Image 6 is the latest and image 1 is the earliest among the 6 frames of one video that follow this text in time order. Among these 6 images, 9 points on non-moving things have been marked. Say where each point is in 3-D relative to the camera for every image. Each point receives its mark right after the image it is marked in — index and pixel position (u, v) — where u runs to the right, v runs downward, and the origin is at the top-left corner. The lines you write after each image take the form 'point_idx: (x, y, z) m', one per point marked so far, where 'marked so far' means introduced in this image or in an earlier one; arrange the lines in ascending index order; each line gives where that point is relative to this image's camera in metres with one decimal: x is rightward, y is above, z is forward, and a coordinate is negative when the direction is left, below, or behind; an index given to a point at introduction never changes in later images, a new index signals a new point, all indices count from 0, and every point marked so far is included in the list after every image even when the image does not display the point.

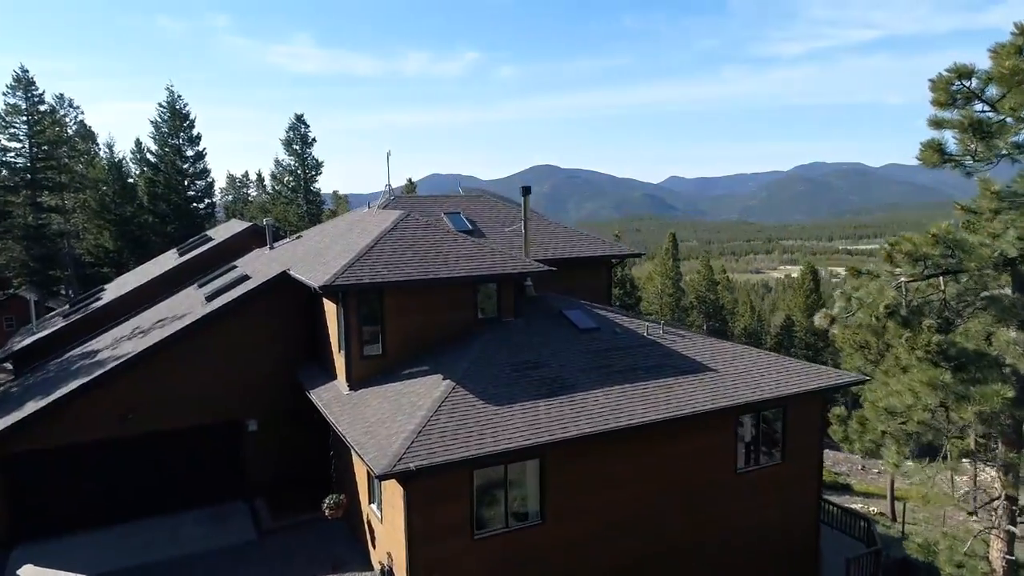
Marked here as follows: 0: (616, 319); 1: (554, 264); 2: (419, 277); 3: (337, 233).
0: (+2.3, -0.7, +15.5) m
1: (+1.0, +0.6, +16.8) m
2: (-1.7, +0.2, +13.3) m
3: (-4.1, +1.3, +16.6) m
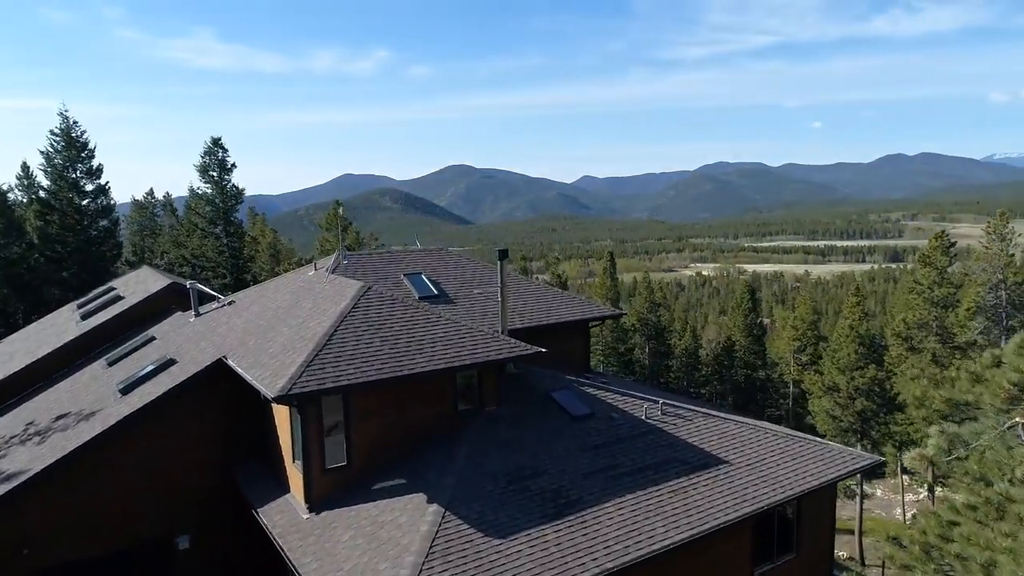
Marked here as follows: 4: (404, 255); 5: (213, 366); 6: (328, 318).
0: (+1.9, -2.2, +13.8) m
1: (+0.4, -0.9, +14.9) m
2: (-1.8, -1.3, +11.1) m
3: (-4.6, -0.3, +14.2) m
4: (-2.4, +0.7, +16.3) m
5: (-5.3, -1.4, +12.6) m
6: (-3.1, -0.5, +12.2) m
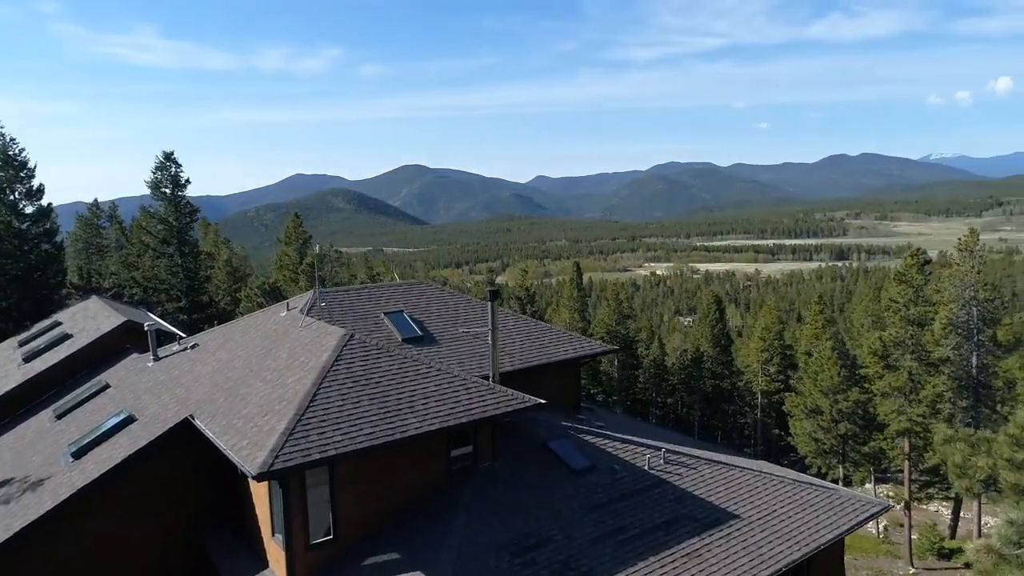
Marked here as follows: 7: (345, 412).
0: (+1.8, -2.9, +13.0) m
1: (+0.2, -1.7, +14.0) m
2: (-1.8, -2.1, +10.1) m
3: (-4.7, -1.1, +13.0) m
4: (-2.7, -0.1, +15.2) m
5: (-5.3, -2.2, +11.4) m
6: (-3.2, -1.3, +11.1) m
7: (-2.4, -1.8, +10.3) m
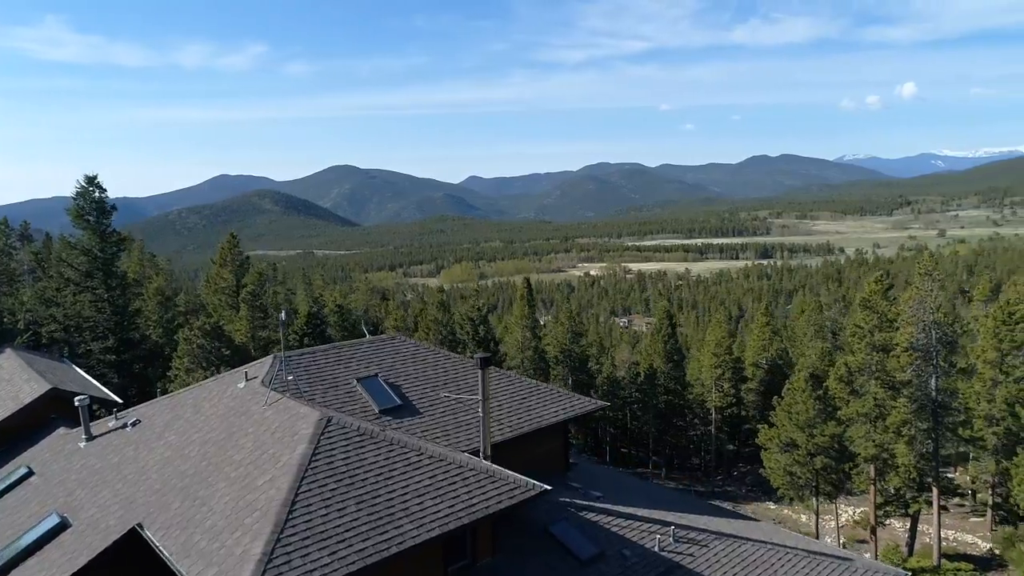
0: (+1.7, -4.0, +11.9) m
1: (0.0, -2.8, +12.8) m
2: (-1.6, -3.2, +8.7) m
3: (-4.8, -2.3, +11.3) m
4: (-3.0, -1.2, +13.7) m
5: (-5.2, -3.4, +9.6) m
6: (-3.1, -2.5, +9.6) m
7: (-2.3, -2.9, +8.8) m
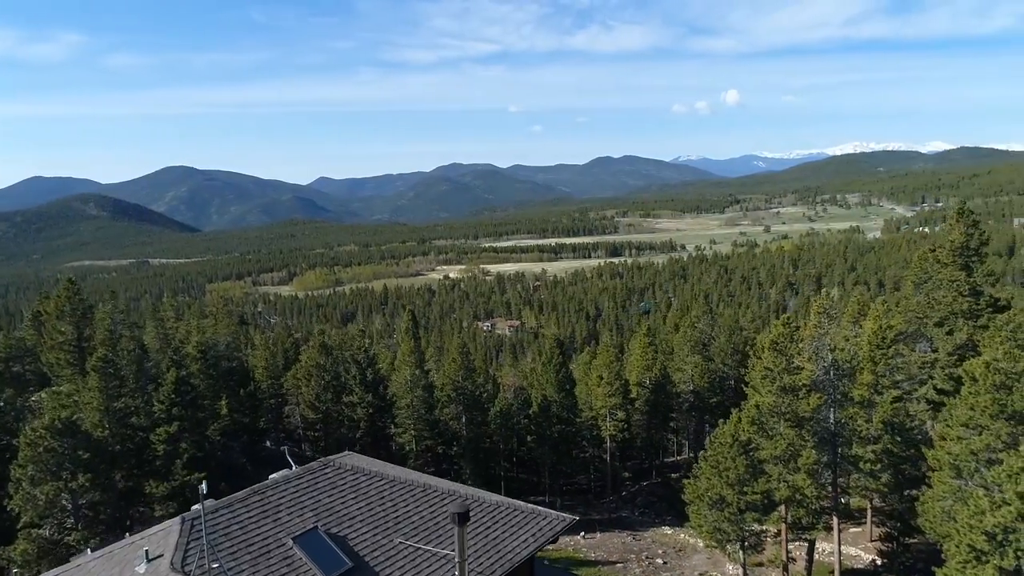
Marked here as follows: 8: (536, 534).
0: (+1.5, -5.8, +10.2) m
1: (-0.3, -4.6, +10.8) m
2: (-1.1, -5.1, +6.5) m
3: (-4.8, -4.3, +8.4) m
4: (-3.6, -3.2, +11.1) m
5: (-4.8, -5.4, +6.7) m
6: (-2.8, -4.4, +7.0) m
7: (-1.8, -4.8, +6.5) m
8: (+0.4, -4.2, +12.4) m
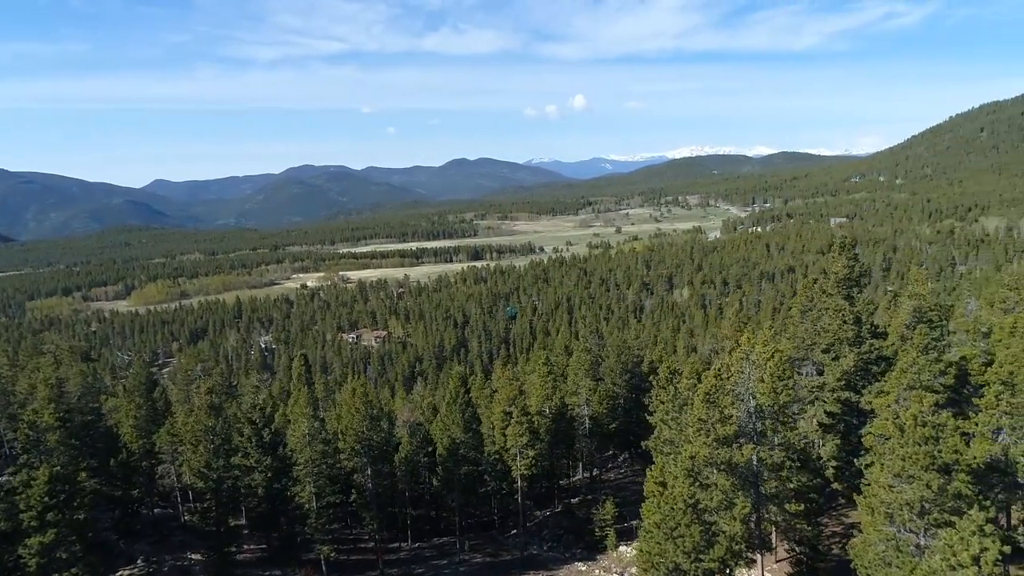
0: (+2.4, -7.8, +9.2) m
1: (+0.4, -6.7, +9.4) m
2: (+0.5, -7.2, +5.0) m
3: (-3.5, -6.4, +6.1) m
4: (-2.9, -5.3, +9.0) m
5: (-3.2, -7.5, +4.5) m
6: (-1.3, -6.5, +5.2) m
7: (-0.2, -6.9, +4.9) m
8: (+0.8, -6.2, +11.1) m
